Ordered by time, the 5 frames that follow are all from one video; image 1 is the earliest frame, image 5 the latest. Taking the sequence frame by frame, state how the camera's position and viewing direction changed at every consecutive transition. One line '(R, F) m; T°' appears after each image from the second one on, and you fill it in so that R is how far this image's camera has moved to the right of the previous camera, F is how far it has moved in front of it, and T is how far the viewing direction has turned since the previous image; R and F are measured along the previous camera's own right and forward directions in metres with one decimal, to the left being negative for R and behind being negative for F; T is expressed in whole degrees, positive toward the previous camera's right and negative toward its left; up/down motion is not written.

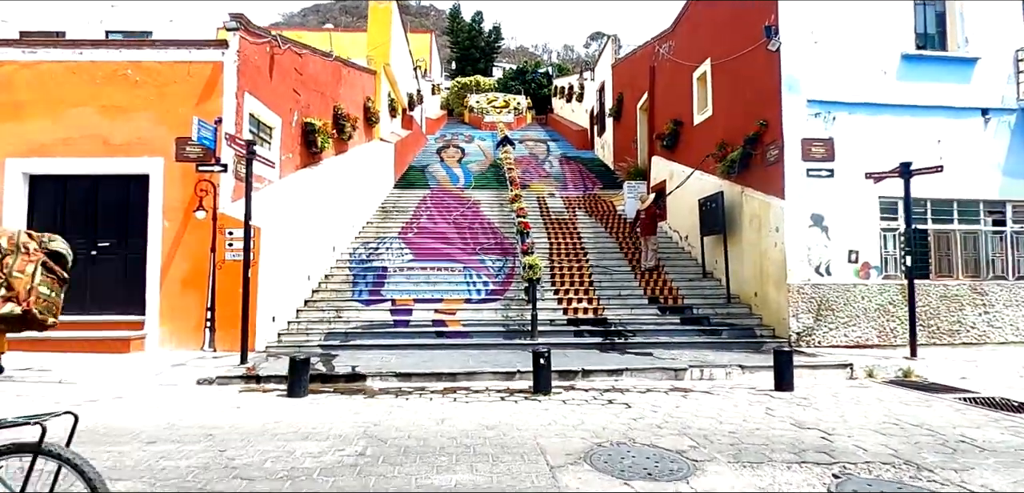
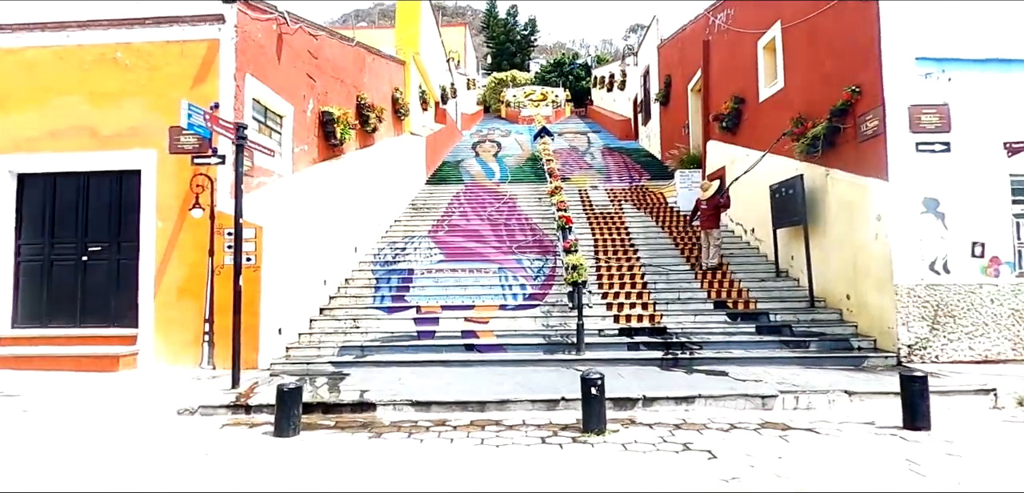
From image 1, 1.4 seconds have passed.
(0.0, +1.3) m; -4°
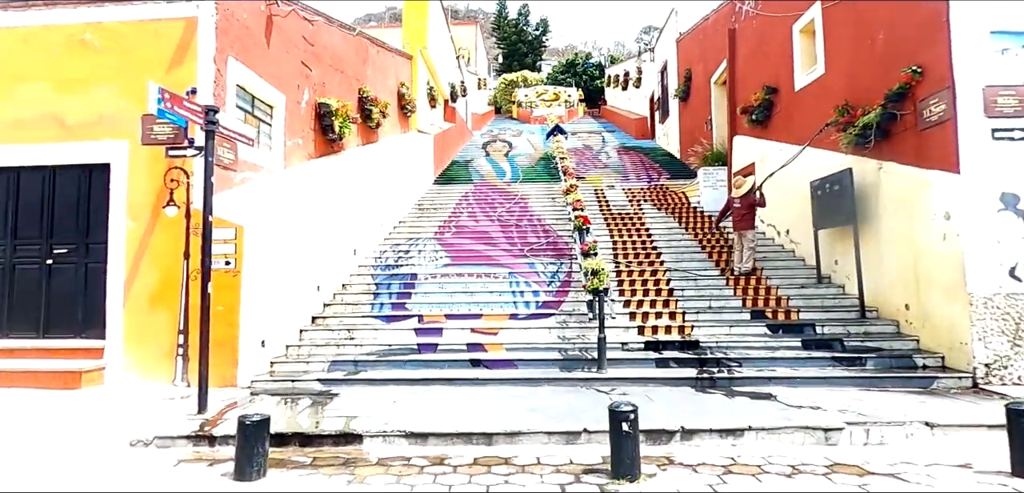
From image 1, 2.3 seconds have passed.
(0.0, +0.9) m; -1°
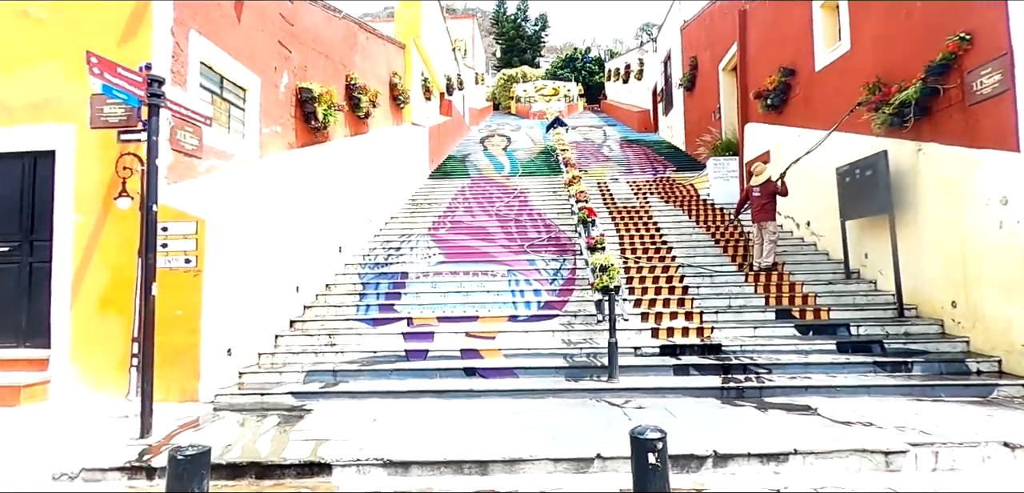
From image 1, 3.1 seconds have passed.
(0.0, +0.8) m; 0°
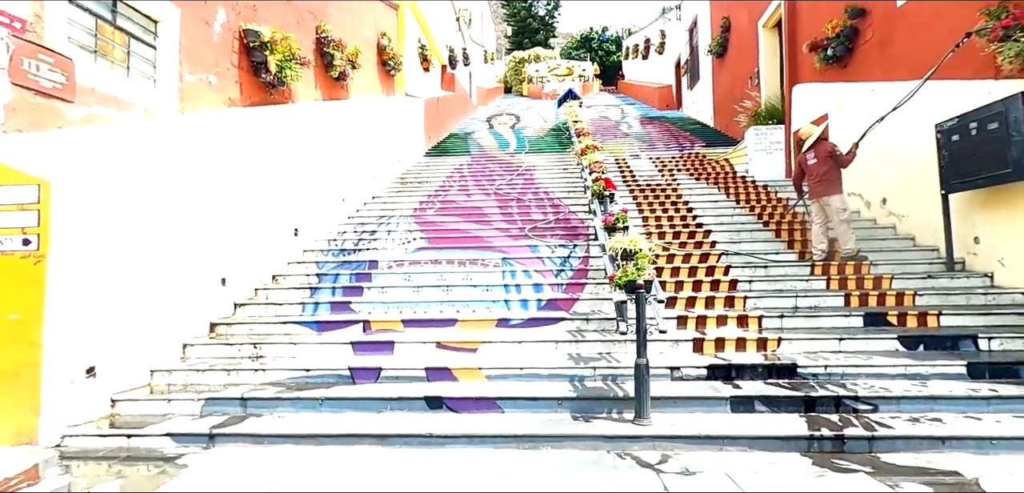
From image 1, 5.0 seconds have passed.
(+0.2, +1.8) m; -2°
